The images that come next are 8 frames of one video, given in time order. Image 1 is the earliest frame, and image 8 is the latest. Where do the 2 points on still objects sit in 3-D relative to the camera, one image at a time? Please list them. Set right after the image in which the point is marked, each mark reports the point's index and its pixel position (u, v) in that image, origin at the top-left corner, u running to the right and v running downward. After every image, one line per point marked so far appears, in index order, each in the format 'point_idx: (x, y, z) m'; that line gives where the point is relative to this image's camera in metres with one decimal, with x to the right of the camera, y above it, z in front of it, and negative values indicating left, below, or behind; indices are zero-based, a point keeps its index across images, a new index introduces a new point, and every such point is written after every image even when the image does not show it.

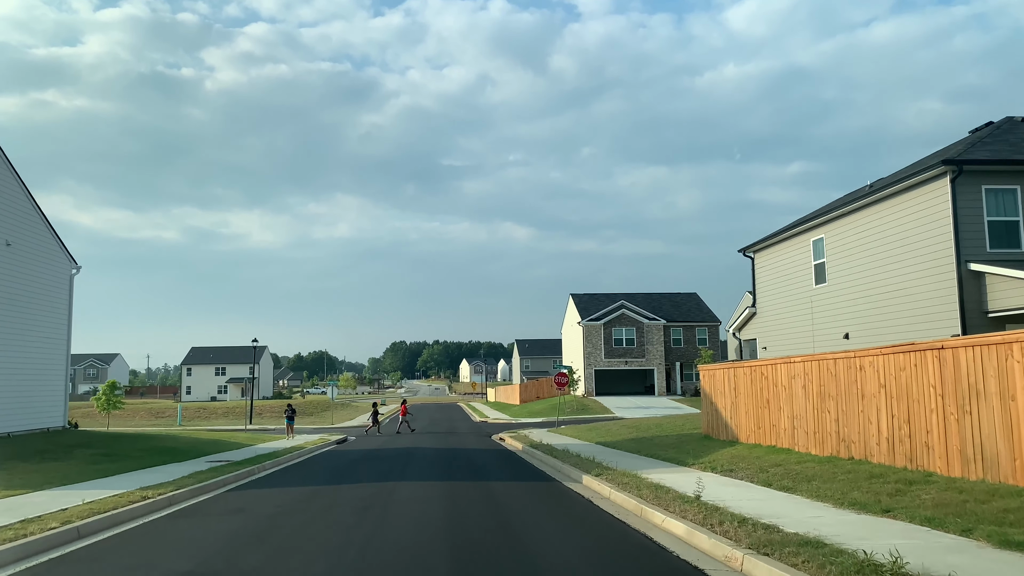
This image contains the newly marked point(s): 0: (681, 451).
0: (+4.1, -3.9, +17.2) m
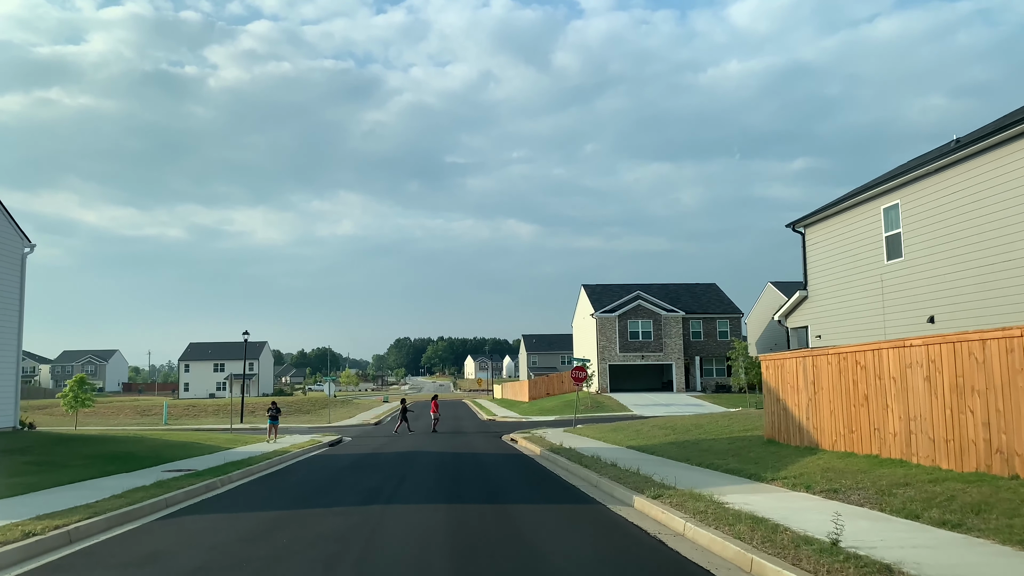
0: (+4.5, -3.3, +13.9) m
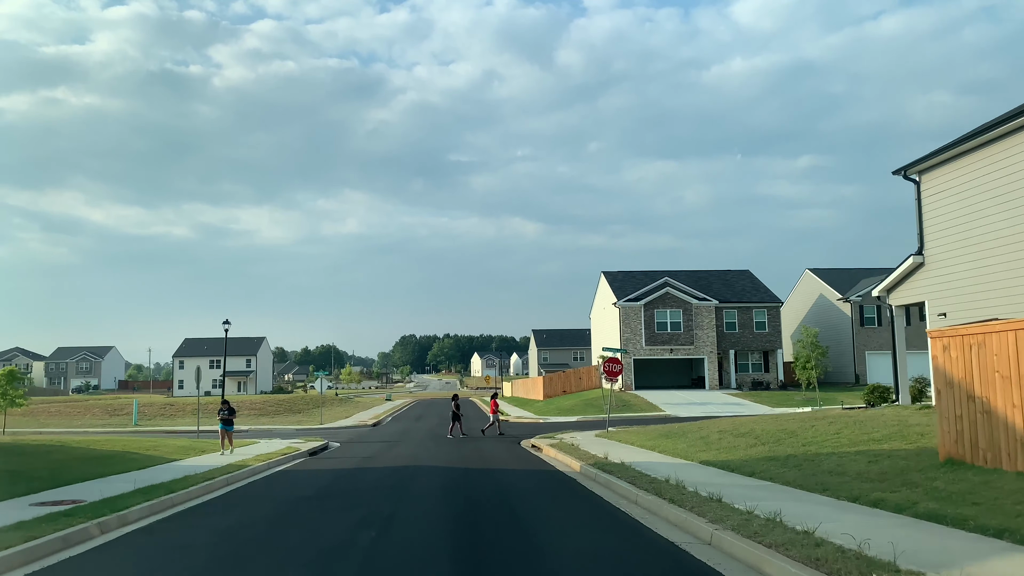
0: (+5.1, -2.5, +8.6) m
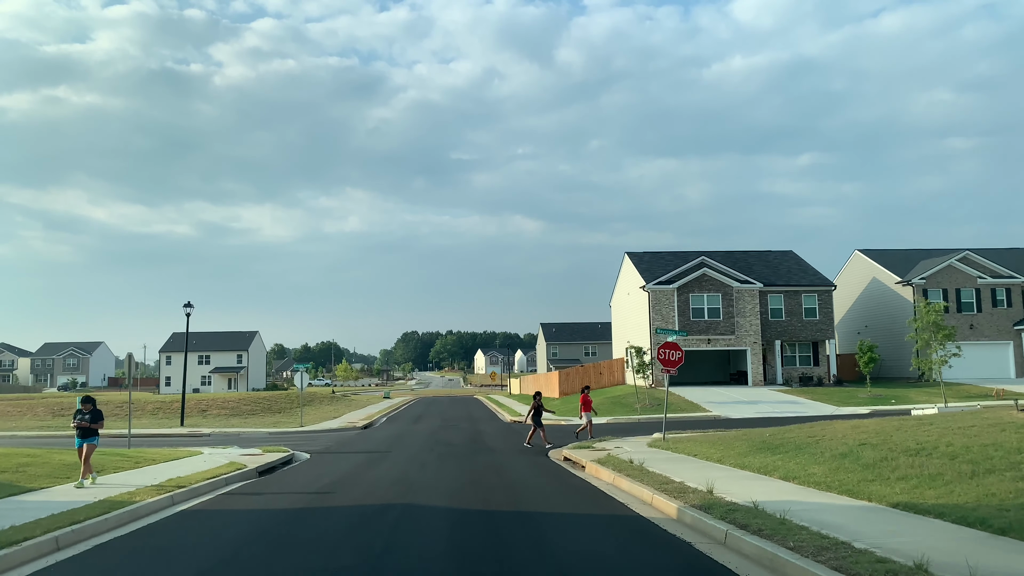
0: (+5.8, -1.5, +2.3) m
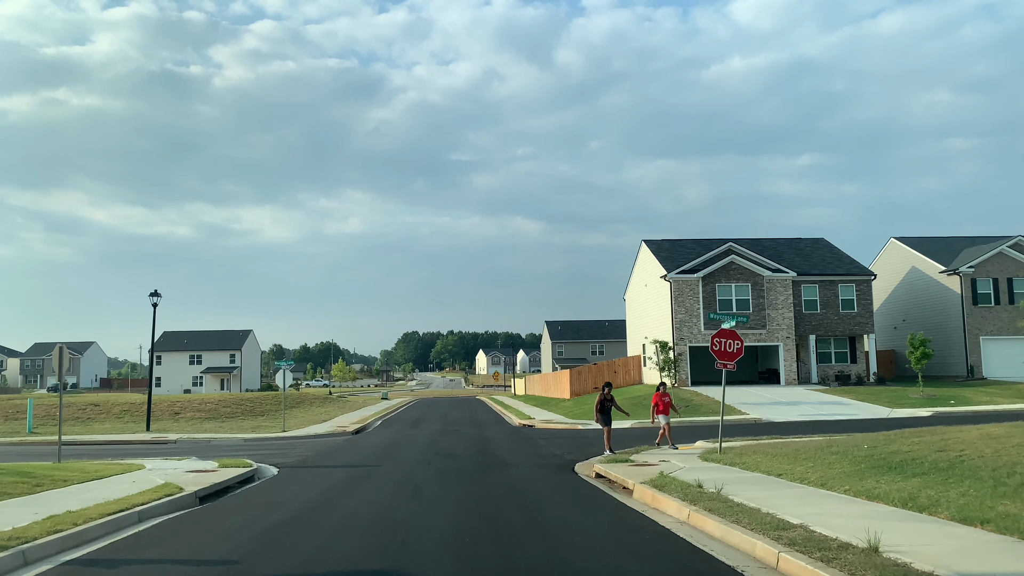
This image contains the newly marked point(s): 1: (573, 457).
0: (+6.2, -0.9, -1.5) m
1: (+1.5, -4.1, +17.6) m
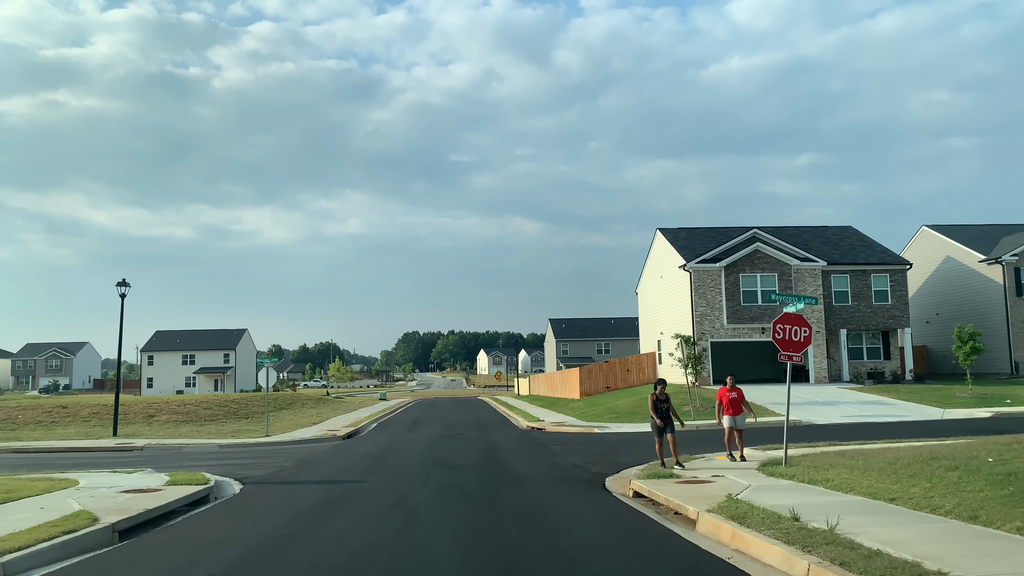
0: (+6.5, -0.4, -4.5) m
1: (+1.8, -3.7, +14.7) m
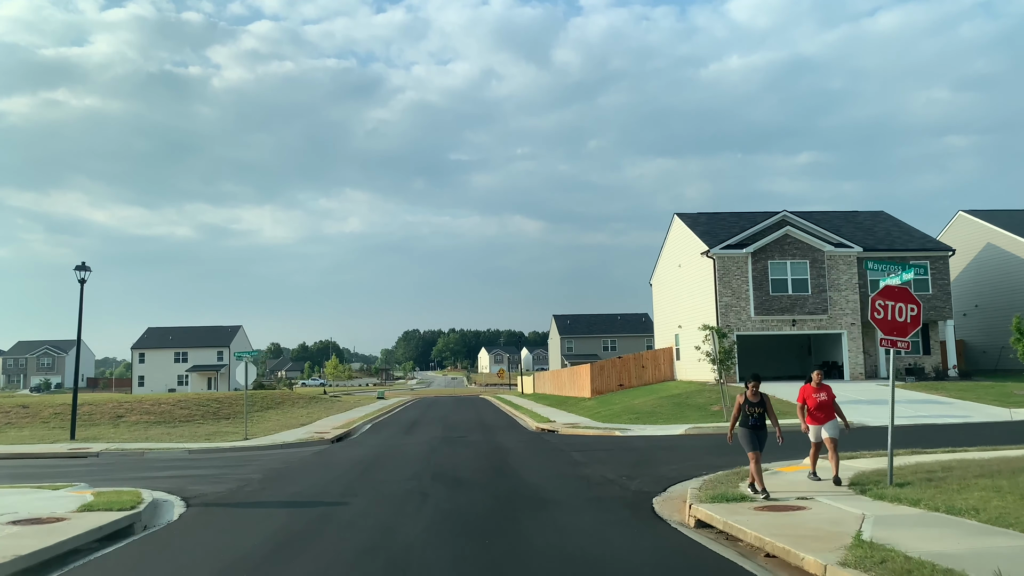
0: (+6.8, 0.0, -7.4) m
1: (+2.1, -3.2, +11.7) m
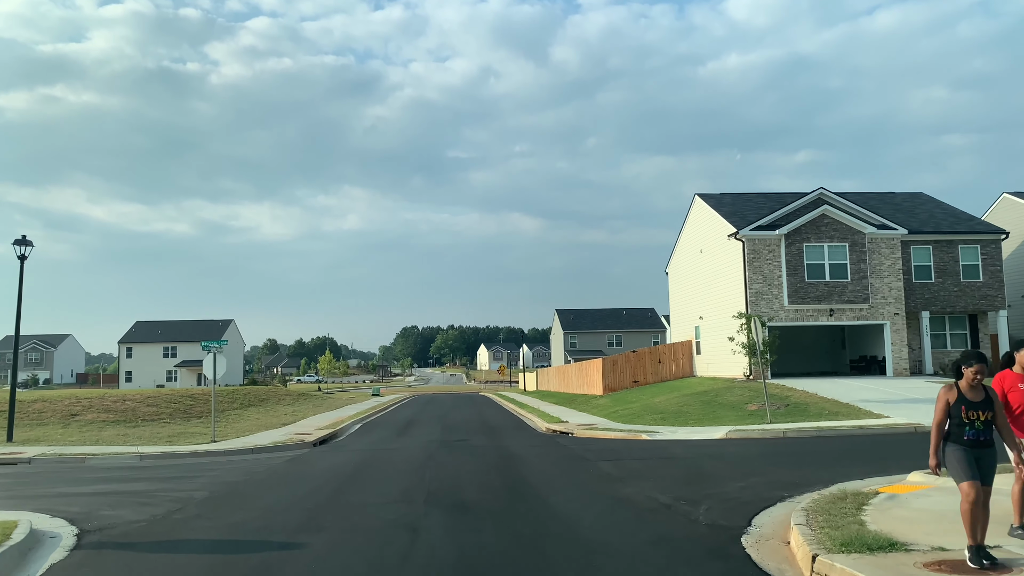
0: (+7.1, +0.5, -10.6) m
1: (+2.4, -2.7, +8.6) m
